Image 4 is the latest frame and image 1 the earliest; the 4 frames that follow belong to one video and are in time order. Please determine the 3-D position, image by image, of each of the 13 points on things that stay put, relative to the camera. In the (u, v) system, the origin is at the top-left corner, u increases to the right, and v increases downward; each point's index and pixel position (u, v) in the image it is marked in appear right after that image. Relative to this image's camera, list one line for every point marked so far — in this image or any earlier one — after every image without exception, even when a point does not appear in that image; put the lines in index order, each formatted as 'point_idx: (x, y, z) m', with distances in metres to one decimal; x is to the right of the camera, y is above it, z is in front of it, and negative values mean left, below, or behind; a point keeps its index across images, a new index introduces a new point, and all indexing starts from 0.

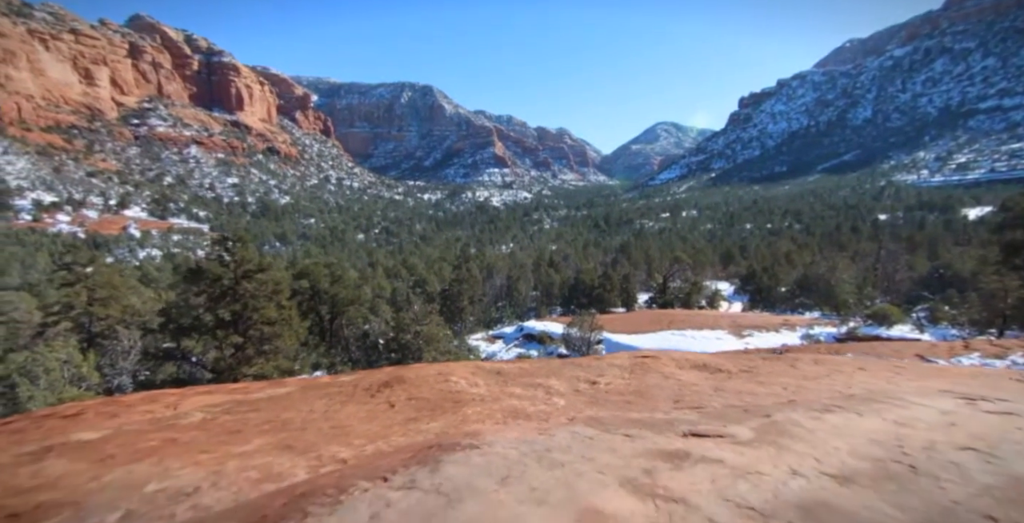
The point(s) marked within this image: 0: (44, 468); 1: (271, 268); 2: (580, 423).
0: (-5.4, -2.4, +6.5) m
1: (-8.6, -0.5, +17.7) m
2: (+0.9, -2.0, +6.9) m
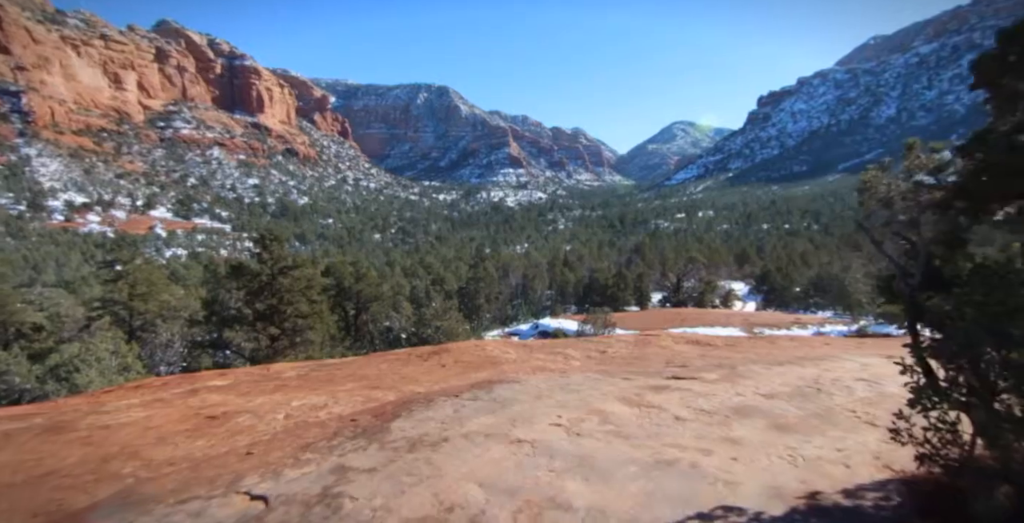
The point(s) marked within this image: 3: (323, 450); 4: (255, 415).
0: (-4.9, -2.2, +9.0) m
1: (-7.9, -0.3, +20.3) m
2: (+1.4, -1.8, +9.2) m
3: (-1.9, -1.9, +5.5) m
4: (-3.5, -2.0, +7.5) m
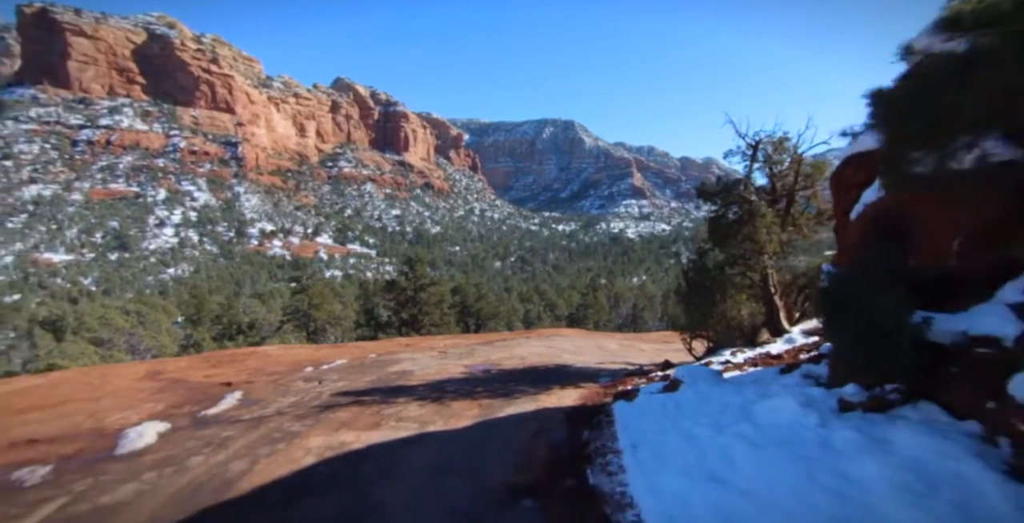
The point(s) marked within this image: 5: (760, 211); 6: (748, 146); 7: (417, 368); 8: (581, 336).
0: (-3.2, -2.3, +16.2) m
1: (-3.7, -1.0, +28.0) m
2: (+3.0, -2.1, +15.2) m
3: (-1.0, -1.9, +12.2) m
4: (-2.1, -2.1, +14.5) m
5: (+3.7, +0.8, +8.3) m
6: (+3.7, +1.8, +9.0) m
7: (-1.6, -1.8, +9.3) m
8: (+1.9, -2.1, +15.7) m
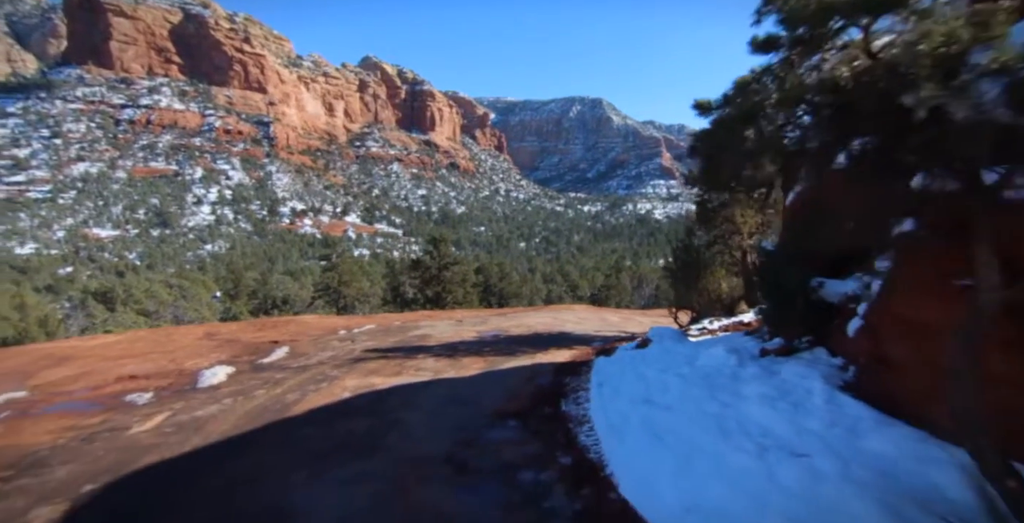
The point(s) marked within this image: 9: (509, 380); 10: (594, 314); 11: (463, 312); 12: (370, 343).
0: (-2.8, -1.6, +17.6) m
1: (-2.7, +0.1, +29.4) m
2: (+3.4, -1.6, +16.3) m
3: (-0.7, -1.4, +13.5) m
4: (-1.7, -1.5, +15.8) m
5: (+3.8, +1.1, +9.3) m
6: (+3.9, +2.2, +9.9) m
7: (-1.4, -1.3, +10.6) m
8: (+2.3, -1.5, +16.8) m
9: (-0.1, -1.4, +6.7) m
10: (+2.1, -1.4, +14.4) m
11: (-1.4, -1.5, +15.5) m
12: (-2.4, -1.4, +9.3) m
